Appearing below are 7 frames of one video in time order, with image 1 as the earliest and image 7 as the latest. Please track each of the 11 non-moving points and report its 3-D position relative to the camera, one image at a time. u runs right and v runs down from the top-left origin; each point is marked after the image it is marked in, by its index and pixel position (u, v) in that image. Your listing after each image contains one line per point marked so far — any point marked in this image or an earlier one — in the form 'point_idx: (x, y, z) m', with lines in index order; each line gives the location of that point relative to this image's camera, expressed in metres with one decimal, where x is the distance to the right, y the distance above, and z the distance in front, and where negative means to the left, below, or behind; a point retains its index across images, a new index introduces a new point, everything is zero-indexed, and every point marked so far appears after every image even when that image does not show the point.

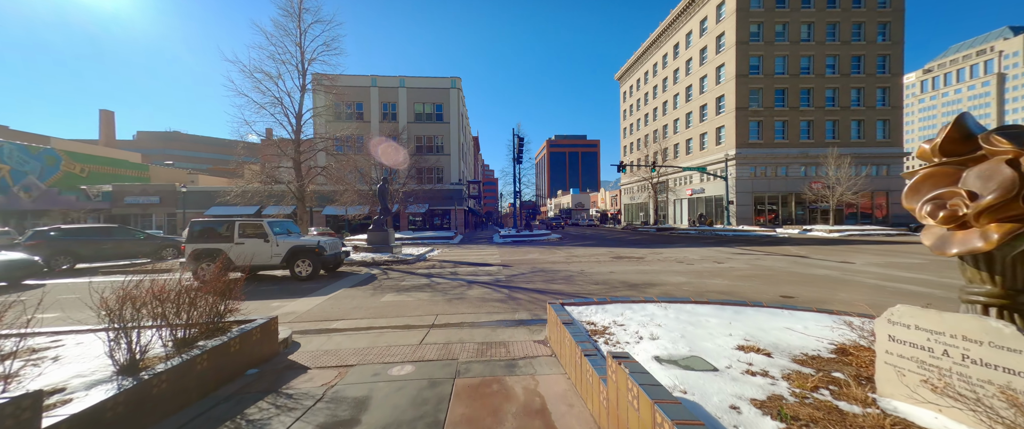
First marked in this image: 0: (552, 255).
0: (+2.0, -1.9, +14.2) m
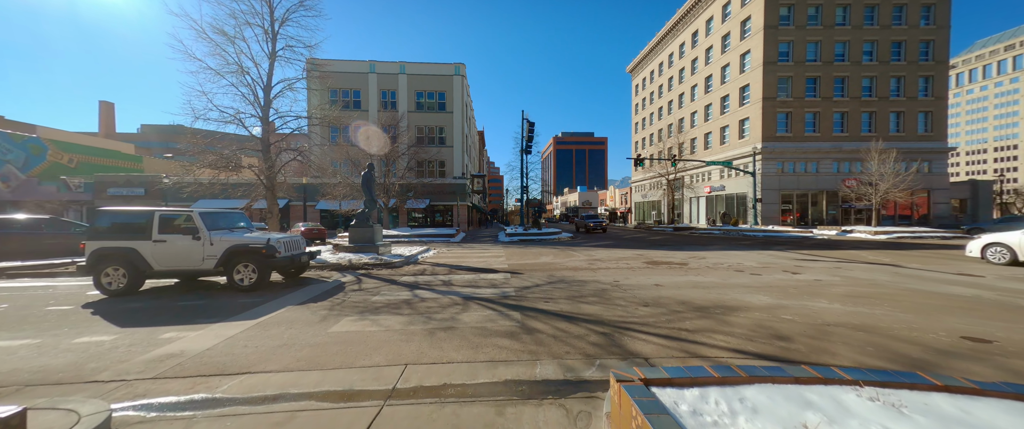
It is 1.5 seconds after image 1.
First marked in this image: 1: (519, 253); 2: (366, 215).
0: (+2.3, -1.7, +11.7) m
1: (+0.3, -1.8, +14.2) m
2: (-6.1, 0.0, +12.5) m
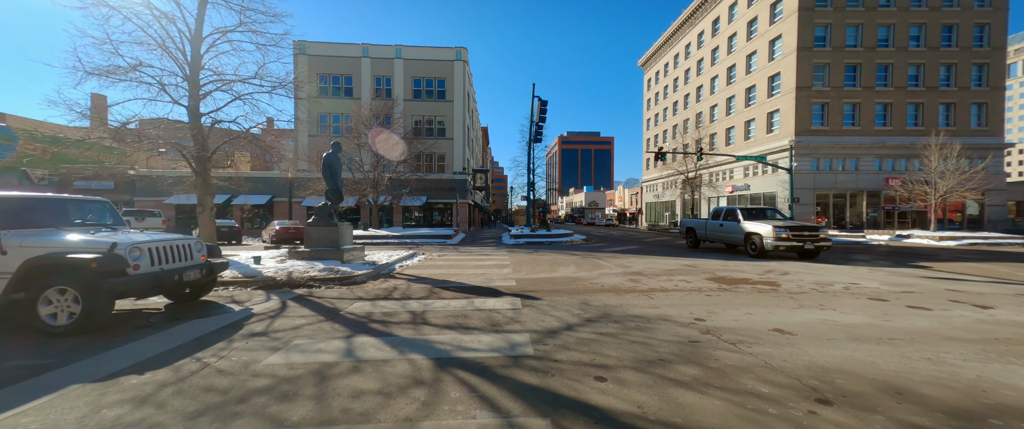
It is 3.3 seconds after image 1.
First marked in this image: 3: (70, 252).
0: (+2.6, -1.6, +8.6) m
1: (+0.6, -1.7, +11.1) m
2: (-5.9, +0.1, +9.5) m
3: (-5.9, -0.5, +4.1) m
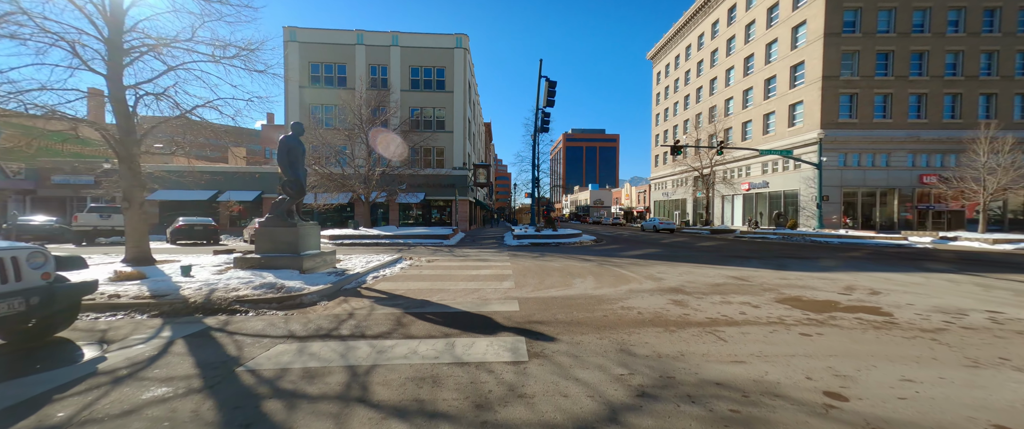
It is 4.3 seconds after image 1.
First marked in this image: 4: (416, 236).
0: (+2.6, -1.6, +6.7) m
1: (+0.7, -1.7, +9.2) m
2: (-5.8, +0.2, +7.6) m
3: (-5.9, -0.4, +2.3) m
4: (-6.0, -1.3, +19.1) m
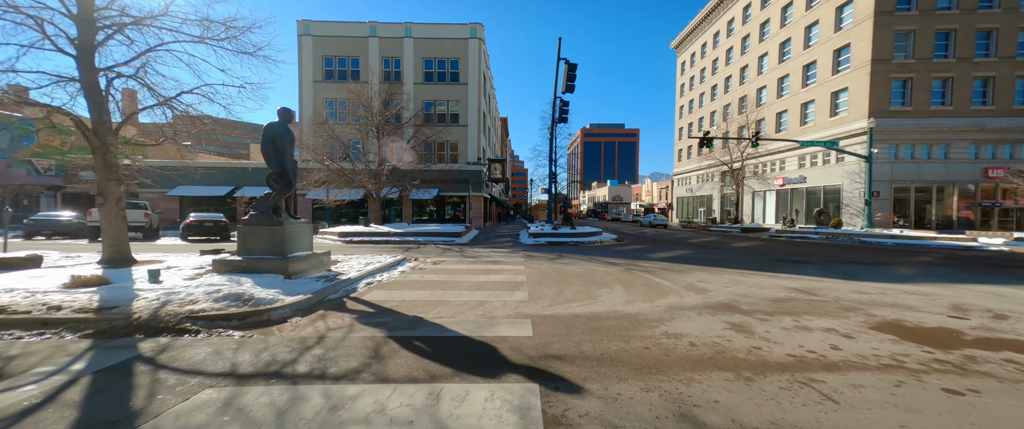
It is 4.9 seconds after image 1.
0: (+2.8, -1.6, +5.4) m
1: (+1.1, -1.6, +8.0) m
2: (-5.5, +0.3, +6.8) m
3: (-5.9, -0.4, +1.5) m
4: (-5.1, -1.1, +18.3) m
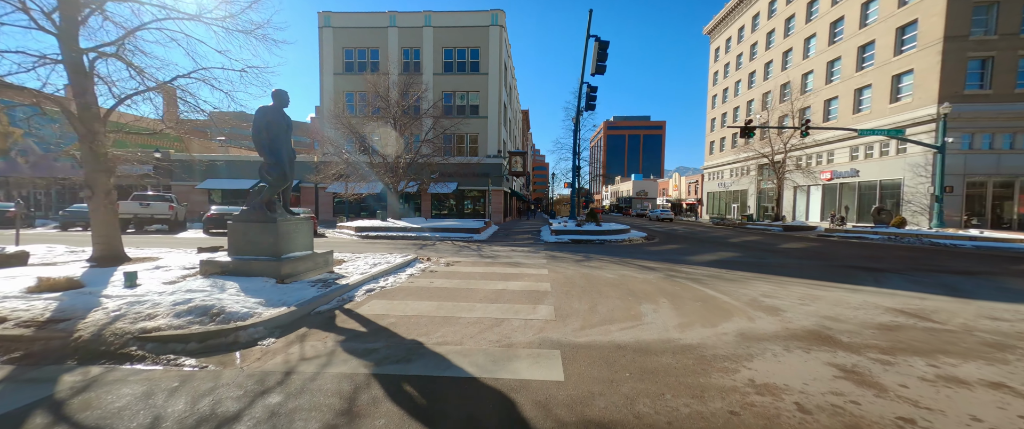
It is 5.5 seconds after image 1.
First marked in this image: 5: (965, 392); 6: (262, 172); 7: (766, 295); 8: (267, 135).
0: (+3.2, -1.6, +4.2) m
1: (+1.6, -1.5, +6.9) m
2: (-5.0, +0.4, +6.1) m
3: (-5.8, -0.4, +0.8) m
4: (-3.9, -0.8, +17.6) m
5: (+4.3, -1.7, +2.9) m
6: (-4.9, +0.8, +6.1) m
7: (+5.2, -1.6, +6.3) m
8: (-4.8, +1.6, +6.1) m
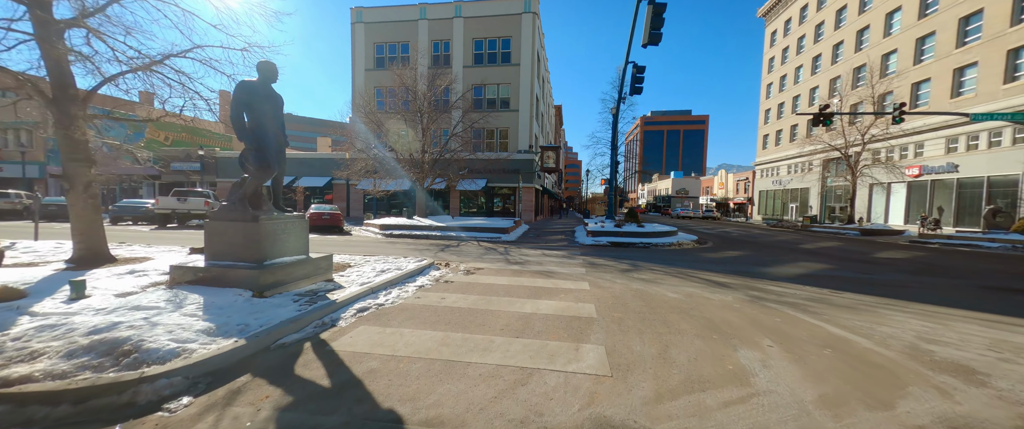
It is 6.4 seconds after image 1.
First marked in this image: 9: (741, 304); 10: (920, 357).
0: (+3.5, -1.6, +2.4) m
1: (+2.1, -1.6, +5.2) m
2: (-4.5, +0.4, +5.1) m
3: (-5.8, -0.4, -0.1) m
4: (-2.2, -0.7, +16.4) m
5: (+4.4, -1.7, +1.0) m
6: (-4.4, +0.9, +5.0) m
7: (+5.7, -1.6, +4.3) m
8: (-4.3, +1.6, +5.0) m
9: (+4.1, -1.6, +5.5) m
10: (+4.9, -1.6, +3.7) m
